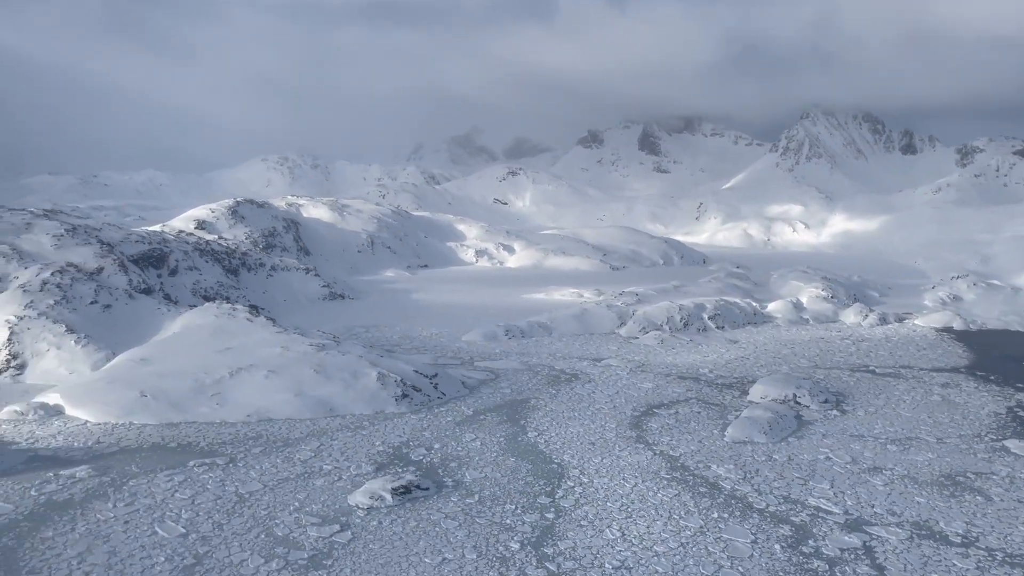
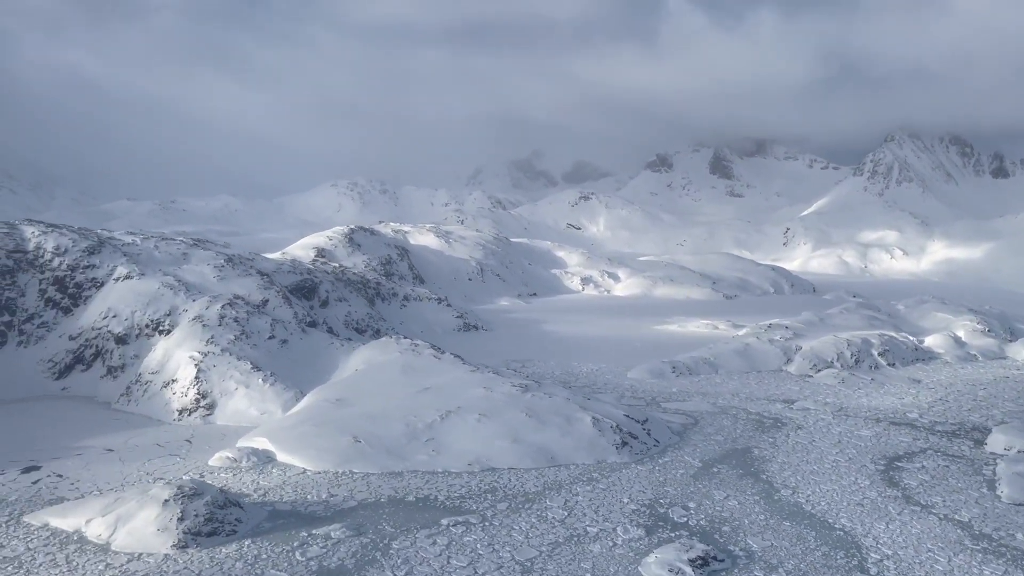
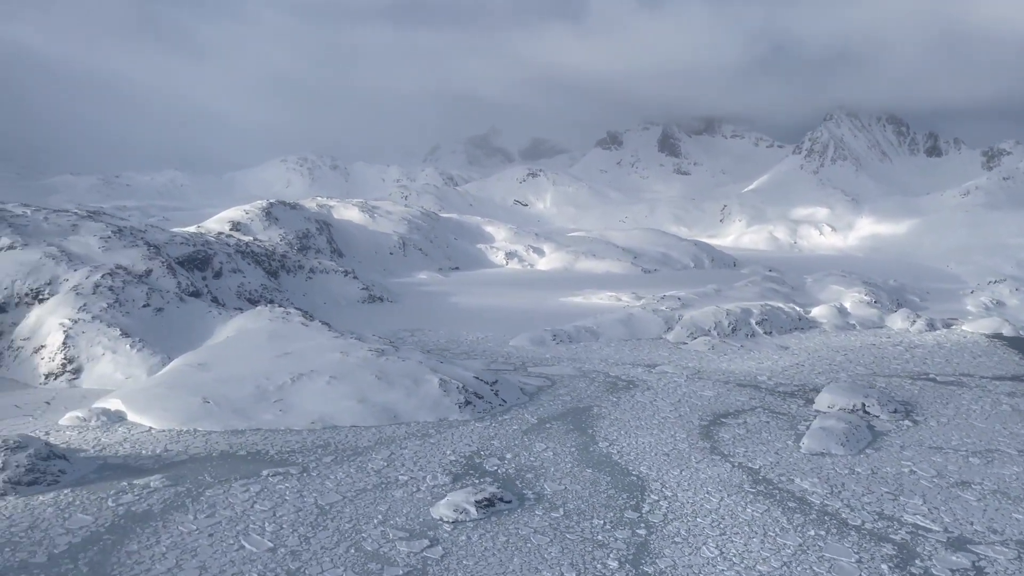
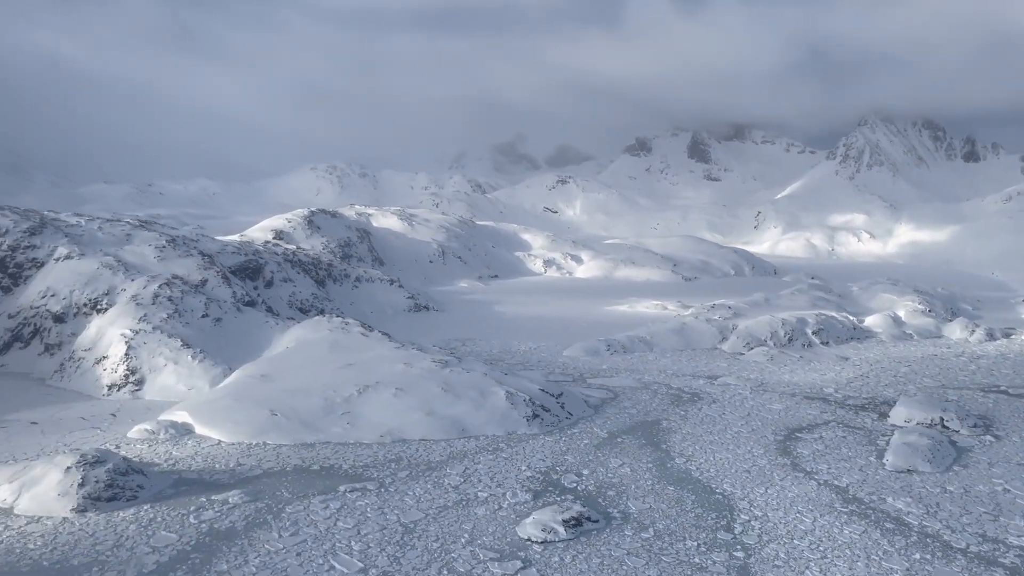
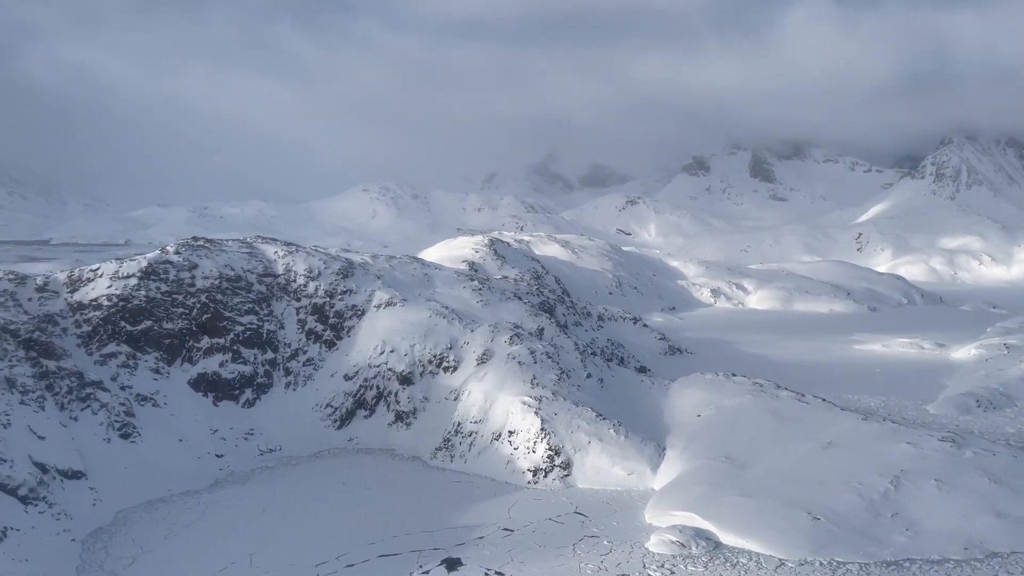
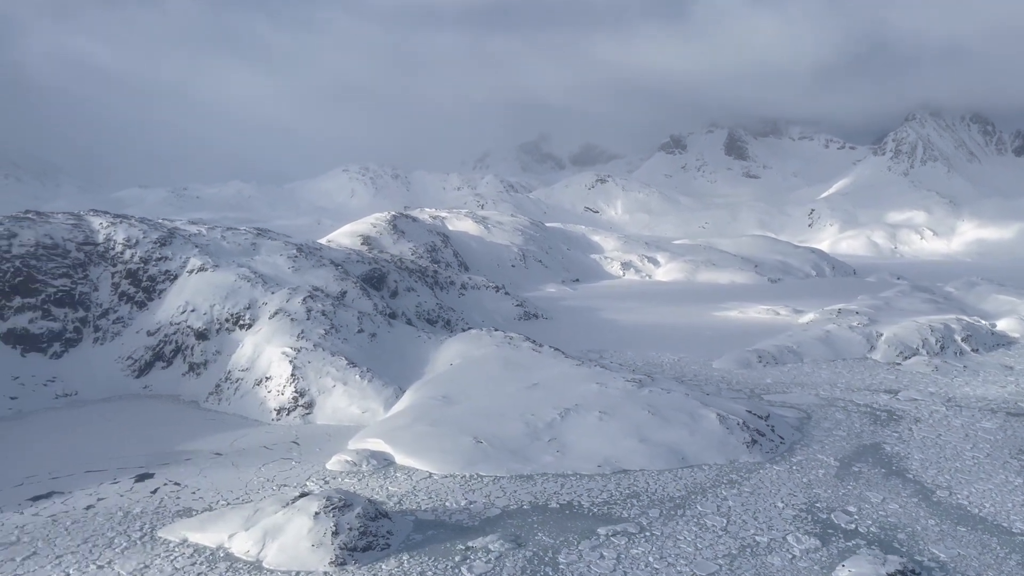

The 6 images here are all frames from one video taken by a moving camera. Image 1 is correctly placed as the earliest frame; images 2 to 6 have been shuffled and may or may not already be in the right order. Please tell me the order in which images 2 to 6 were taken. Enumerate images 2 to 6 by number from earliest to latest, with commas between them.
3, 4, 2, 6, 5
